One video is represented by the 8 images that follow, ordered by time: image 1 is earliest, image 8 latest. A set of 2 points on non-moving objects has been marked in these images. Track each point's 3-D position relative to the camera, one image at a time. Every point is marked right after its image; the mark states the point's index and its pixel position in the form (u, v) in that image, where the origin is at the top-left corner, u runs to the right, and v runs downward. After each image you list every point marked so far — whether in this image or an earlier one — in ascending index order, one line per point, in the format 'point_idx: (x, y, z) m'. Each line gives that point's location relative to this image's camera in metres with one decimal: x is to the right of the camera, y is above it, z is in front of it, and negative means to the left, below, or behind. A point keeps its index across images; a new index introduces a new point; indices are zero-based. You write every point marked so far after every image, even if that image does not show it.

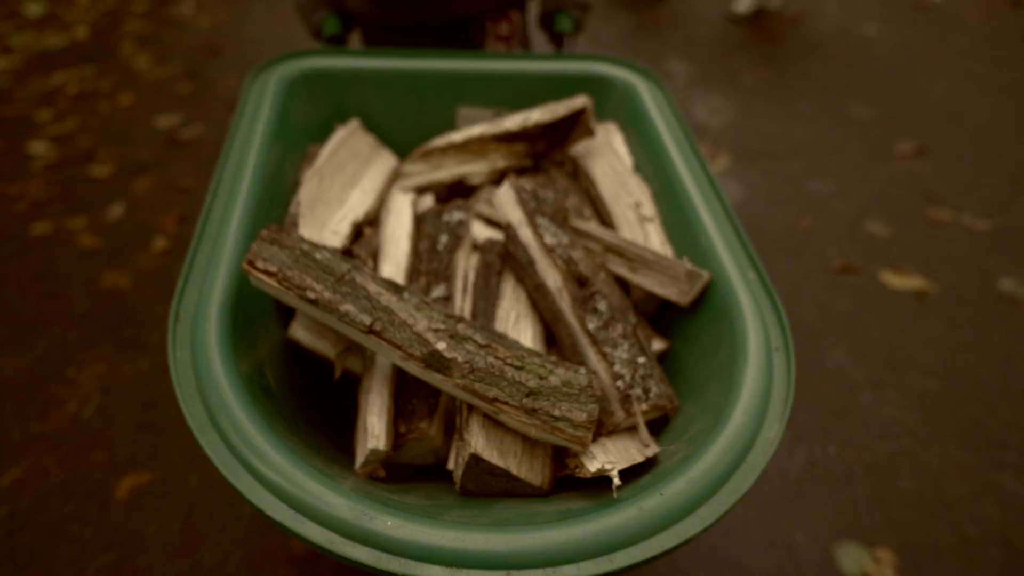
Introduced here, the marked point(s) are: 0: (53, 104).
0: (-1.6, +0.7, +2.9) m
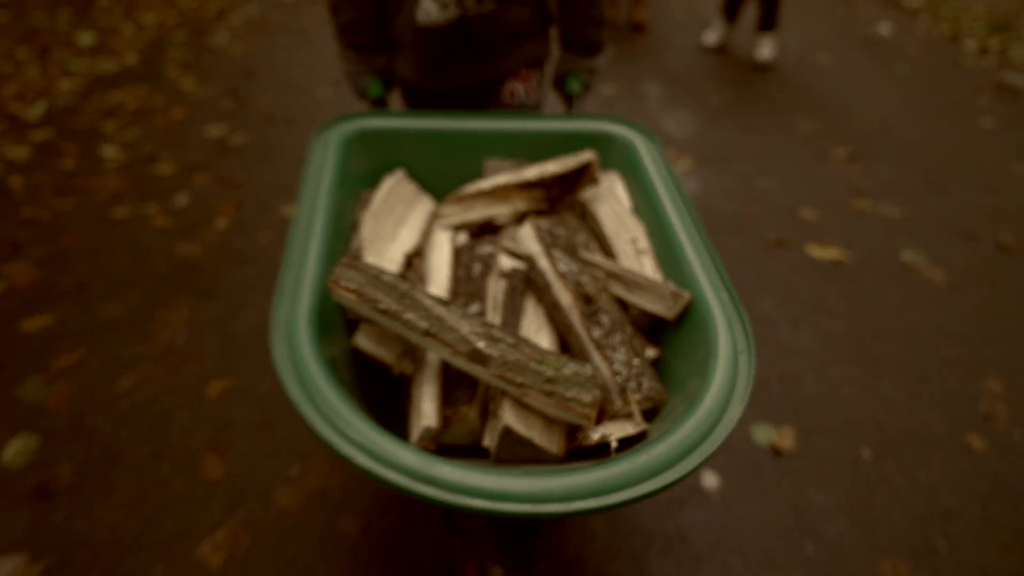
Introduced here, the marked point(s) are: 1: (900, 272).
0: (-1.6, +0.7, +3.3) m
1: (+1.1, 0.0, +2.2) m
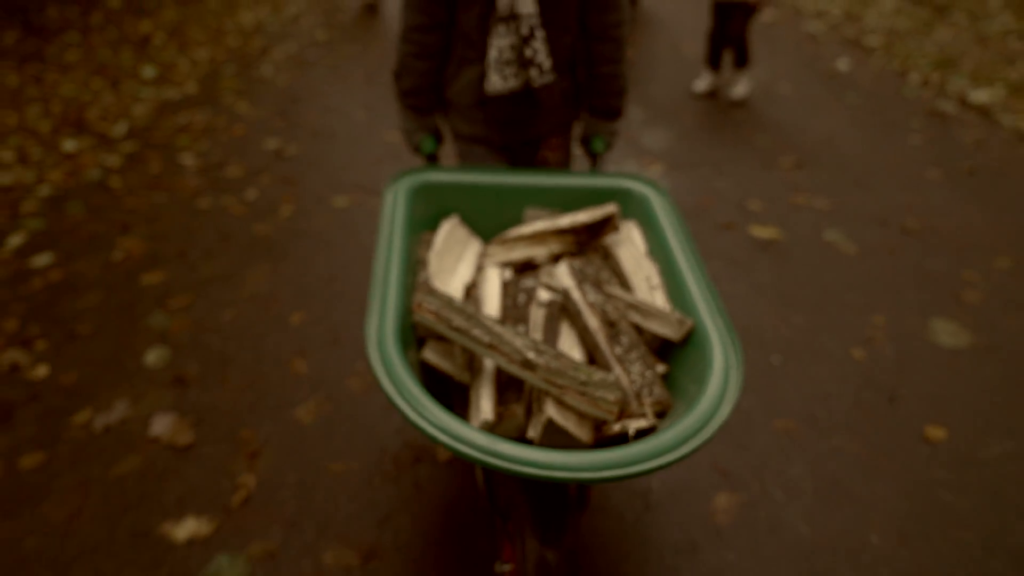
0: (-1.6, +0.8, +4.0) m
1: (+1.1, +0.1, +2.9) m
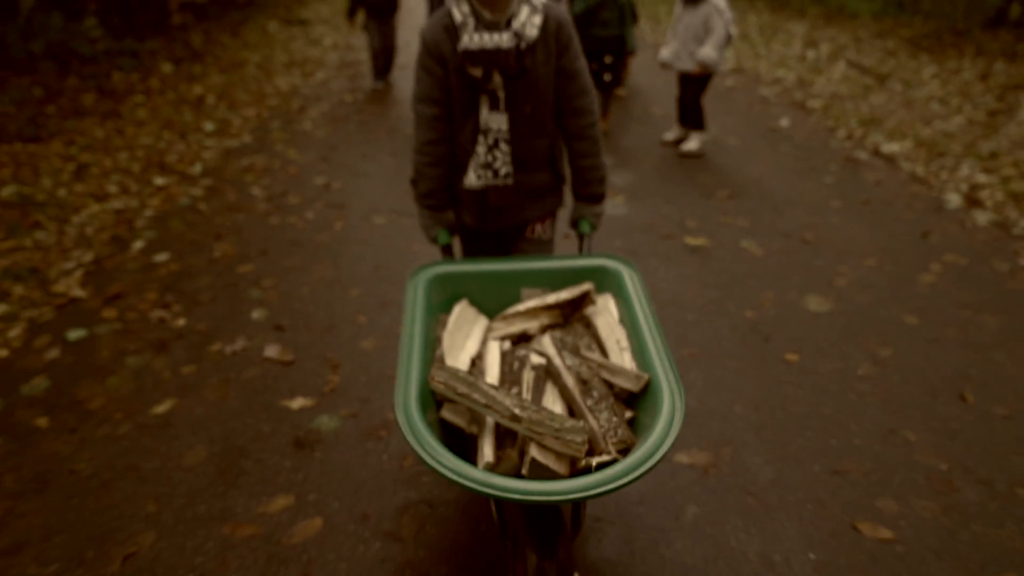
0: (-1.6, +0.7, +5.0) m
1: (+1.1, +0.2, +3.8) m
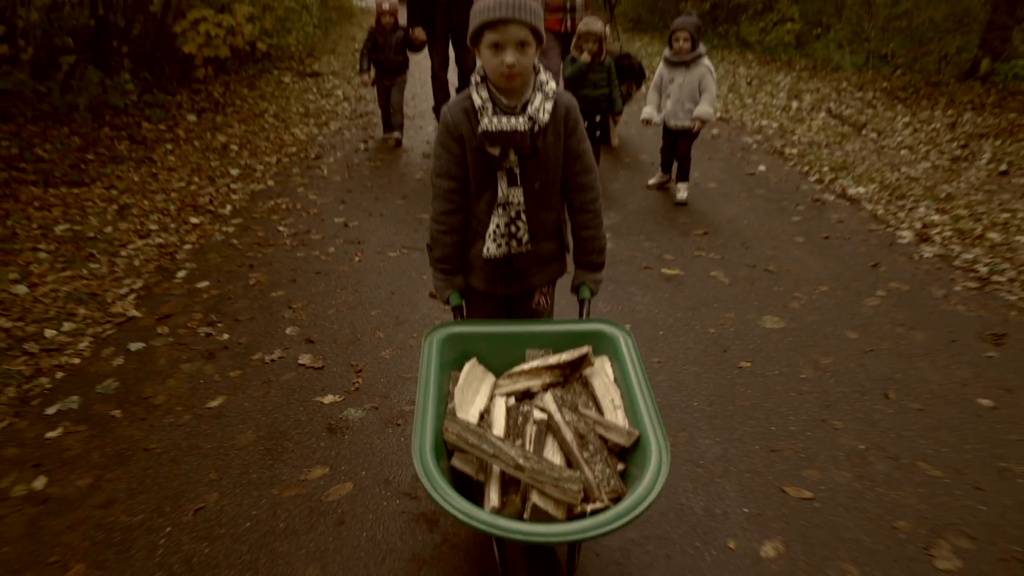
0: (-1.6, +0.5, +5.6) m
1: (+1.1, 0.0, +4.4) m
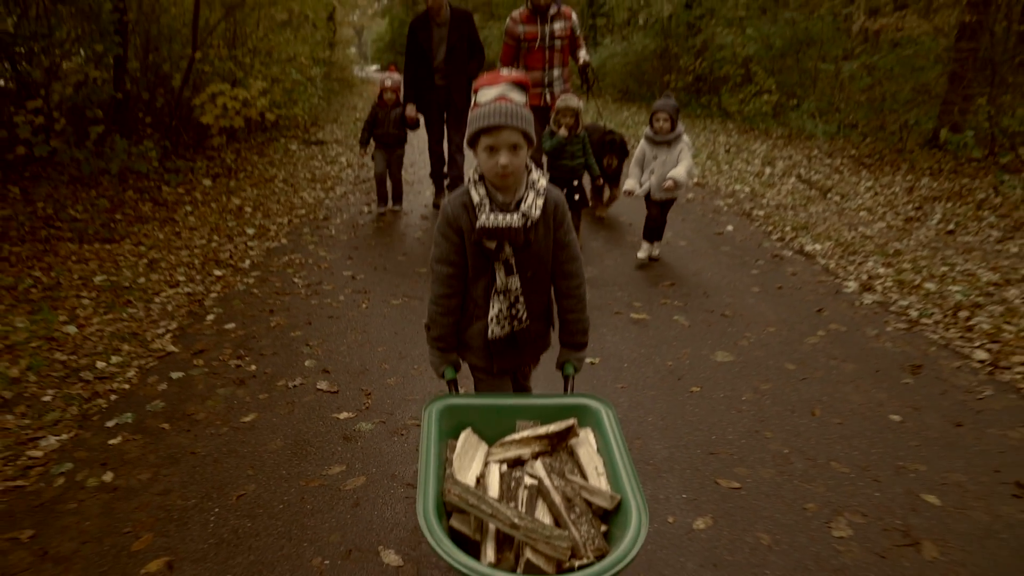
0: (-1.7, +0.2, +6.2) m
1: (+1.0, -0.2, +5.0) m
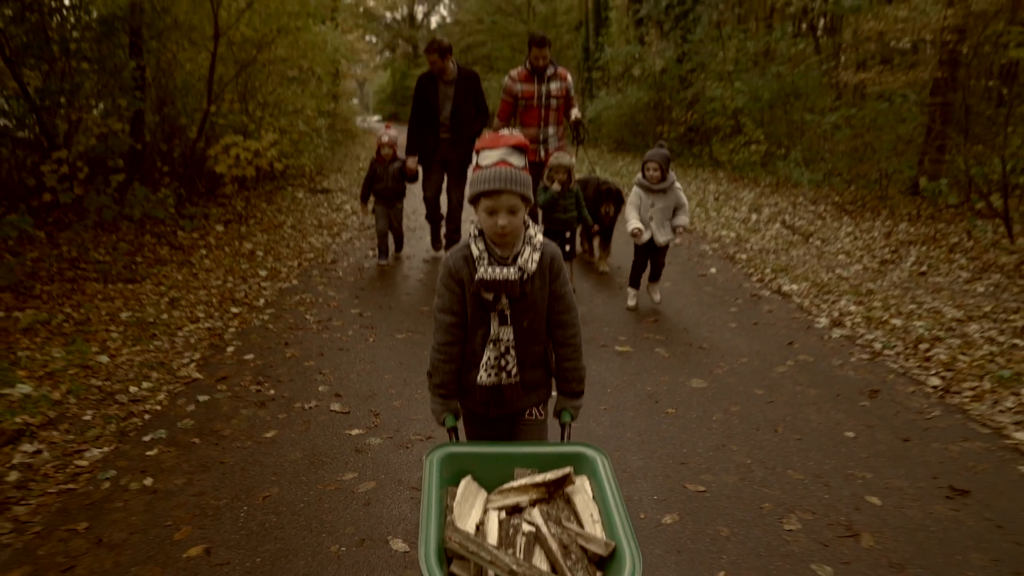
0: (-1.7, -0.1, +6.7) m
1: (+1.0, -0.4, +5.5) m
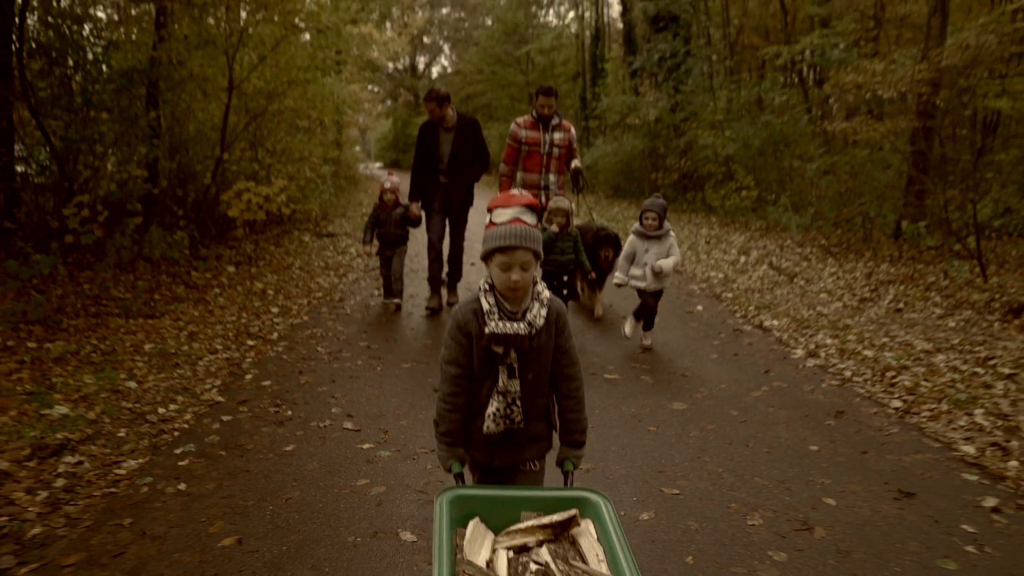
0: (-1.8, -0.4, +7.2) m
1: (+0.9, -0.7, +5.9) m
